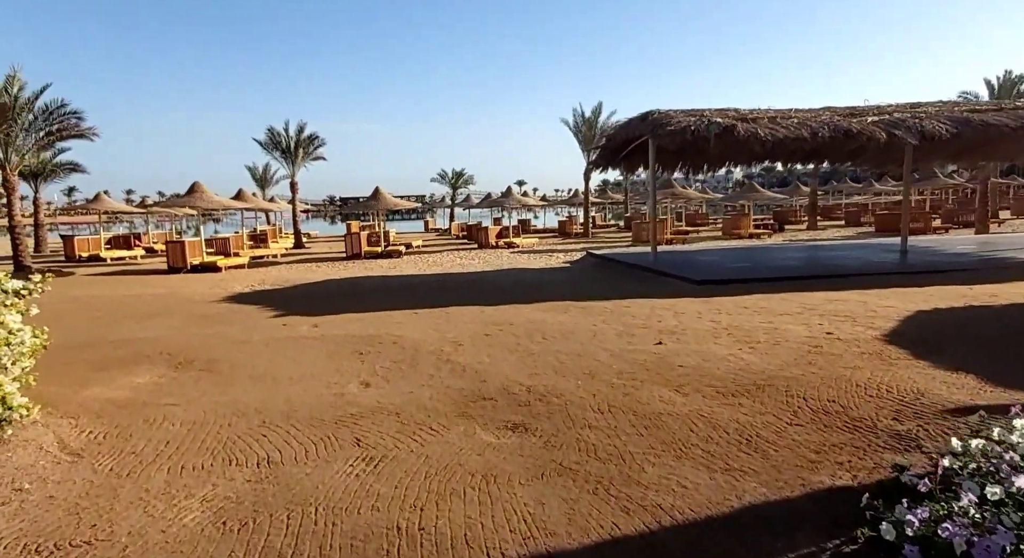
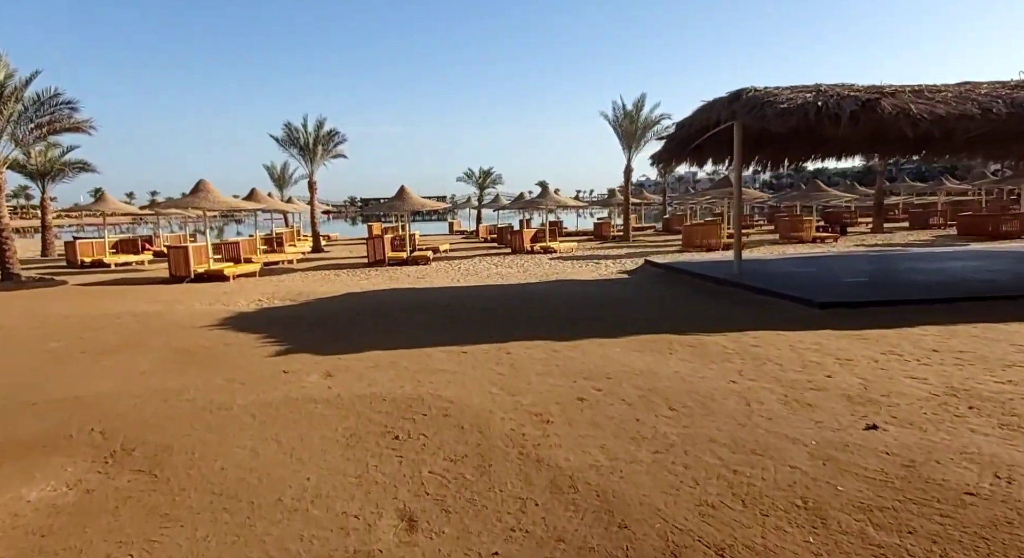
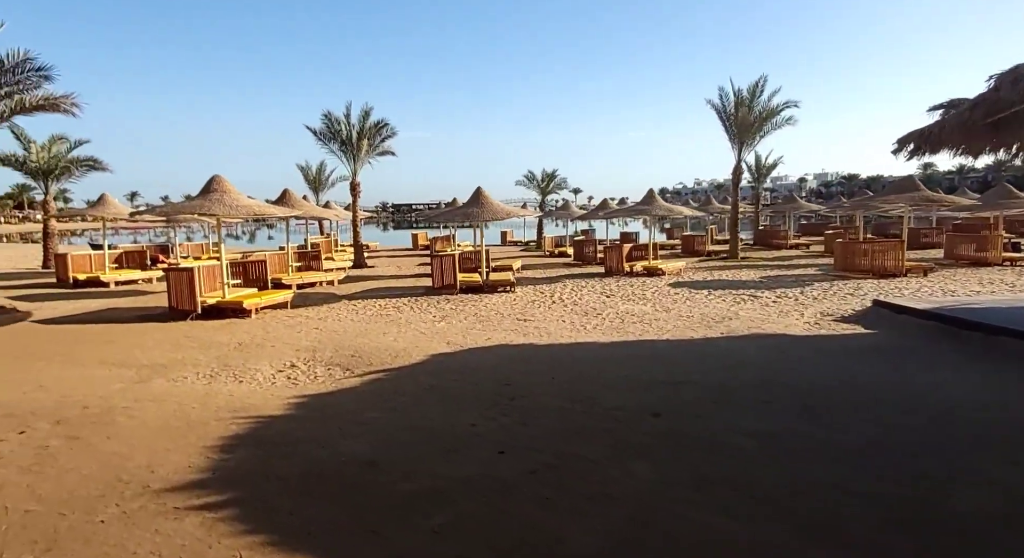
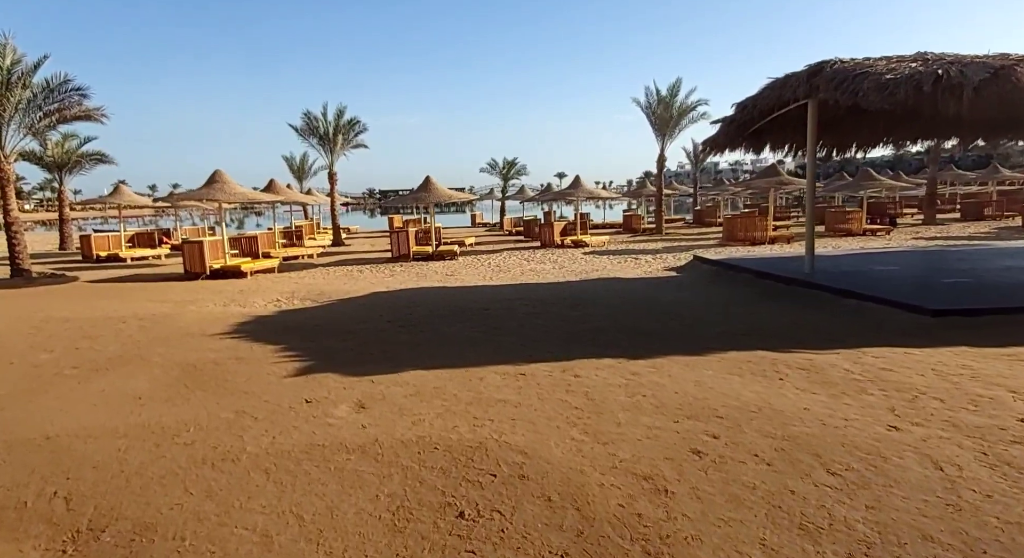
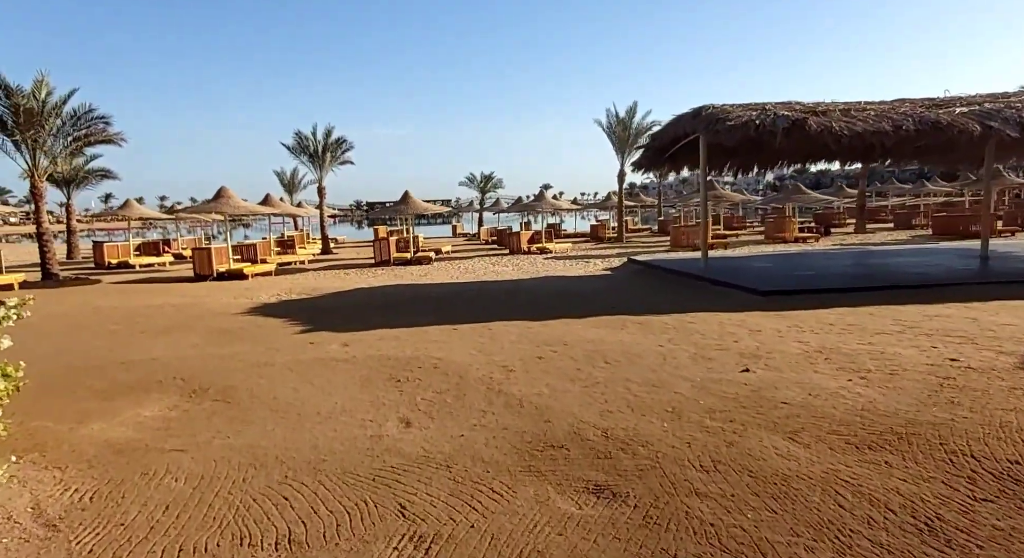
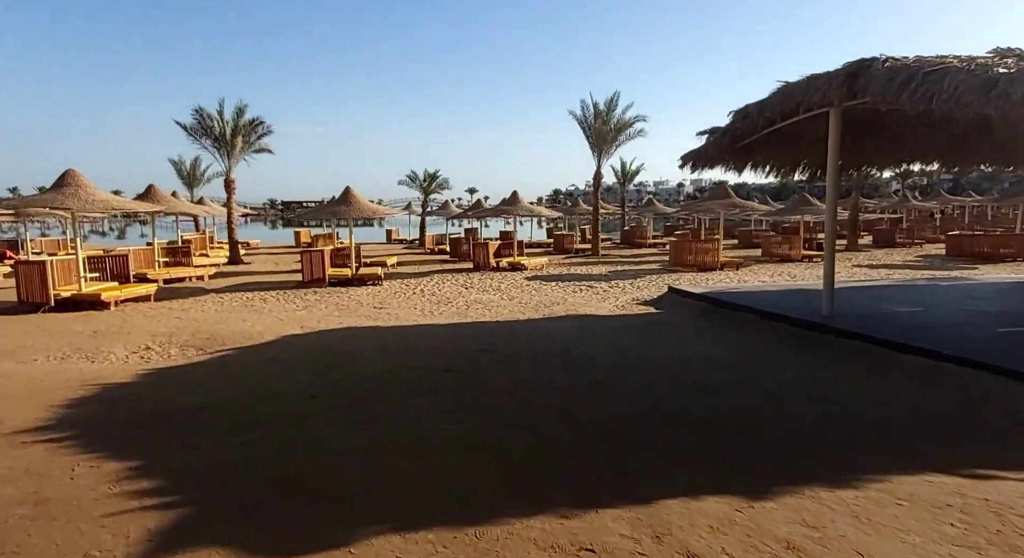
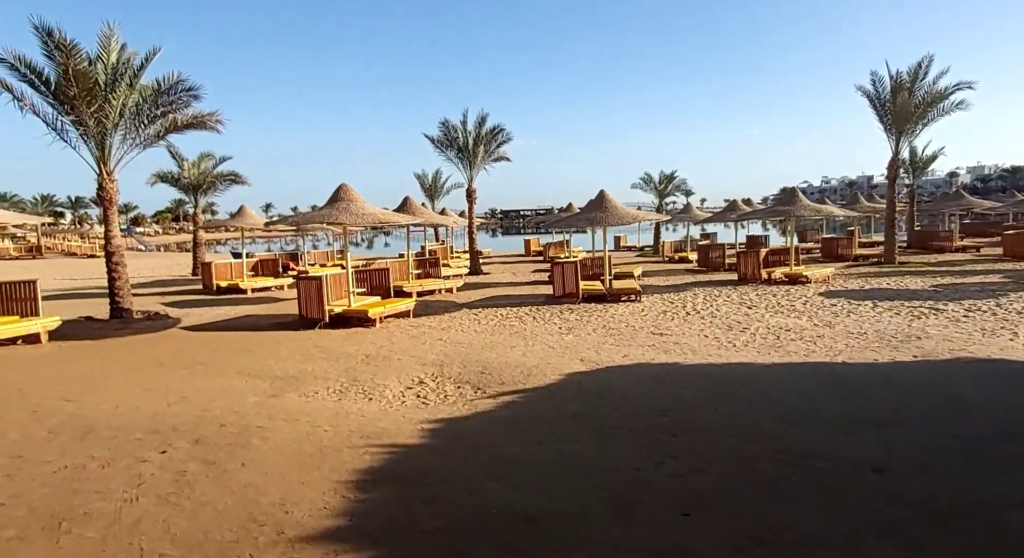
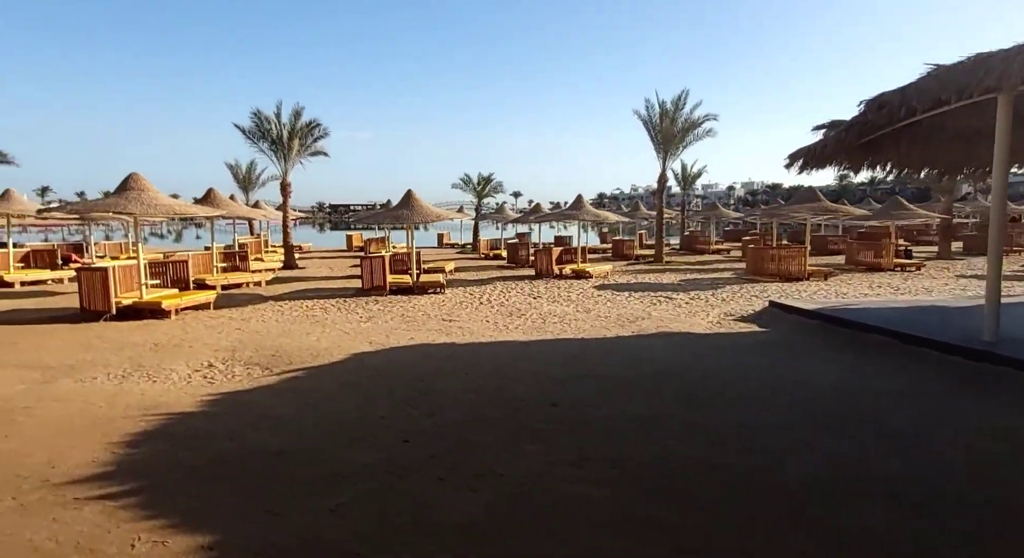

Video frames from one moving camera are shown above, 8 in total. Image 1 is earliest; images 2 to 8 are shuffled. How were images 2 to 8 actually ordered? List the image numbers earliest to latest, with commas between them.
5, 2, 4, 6, 8, 3, 7
